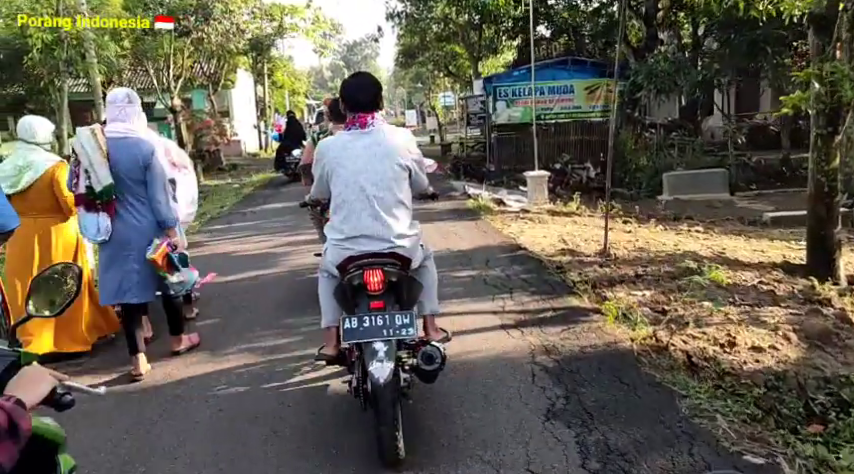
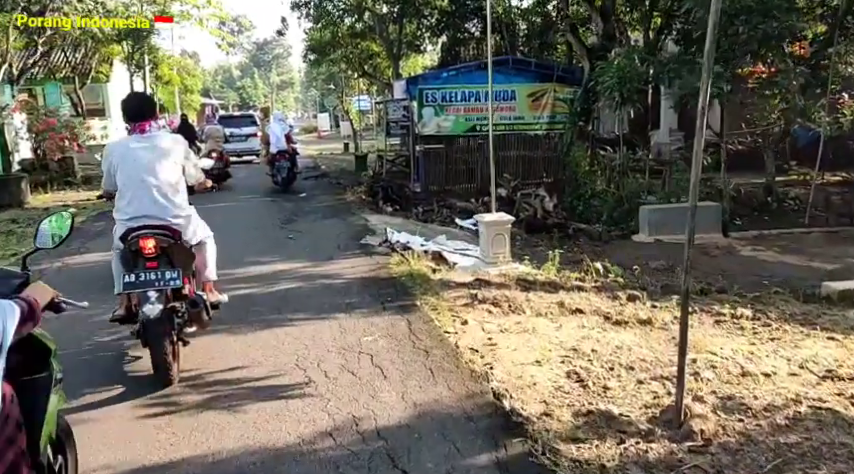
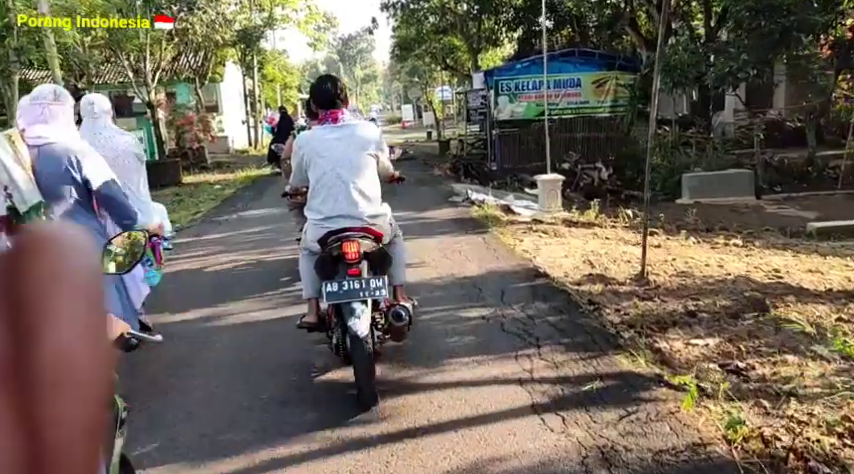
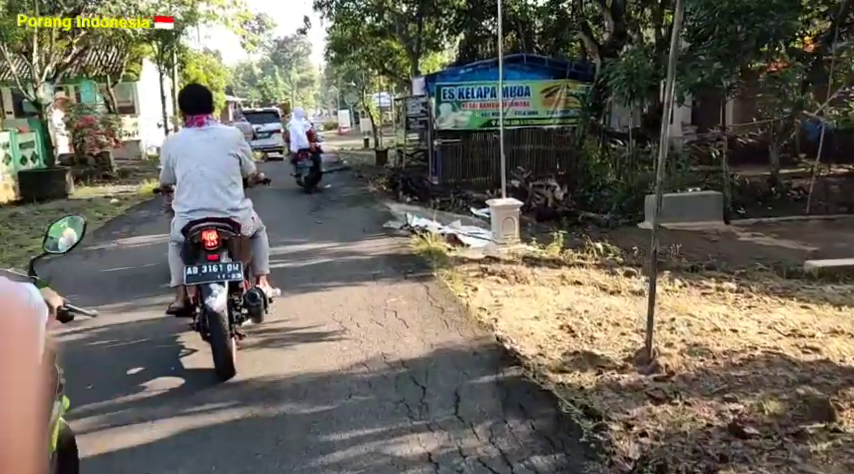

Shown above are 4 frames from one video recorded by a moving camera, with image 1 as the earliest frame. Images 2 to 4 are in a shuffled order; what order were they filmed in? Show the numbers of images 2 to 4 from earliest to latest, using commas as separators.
3, 4, 2
